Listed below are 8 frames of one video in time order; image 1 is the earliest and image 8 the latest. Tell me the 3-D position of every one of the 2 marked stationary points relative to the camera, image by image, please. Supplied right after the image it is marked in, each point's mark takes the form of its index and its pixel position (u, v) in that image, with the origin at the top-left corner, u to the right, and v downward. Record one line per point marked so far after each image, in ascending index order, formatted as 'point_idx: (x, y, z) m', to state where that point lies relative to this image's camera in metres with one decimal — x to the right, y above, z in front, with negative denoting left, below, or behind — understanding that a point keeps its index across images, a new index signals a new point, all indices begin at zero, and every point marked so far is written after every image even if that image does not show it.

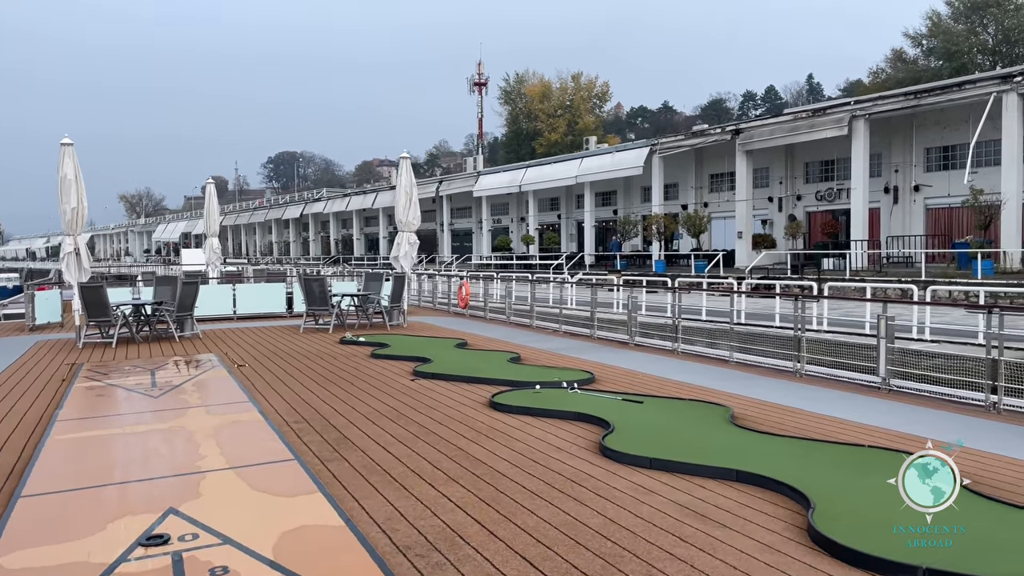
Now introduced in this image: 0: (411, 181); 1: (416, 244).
0: (-1.7, +1.9, +13.5) m
1: (-1.7, +0.8, +13.9) m
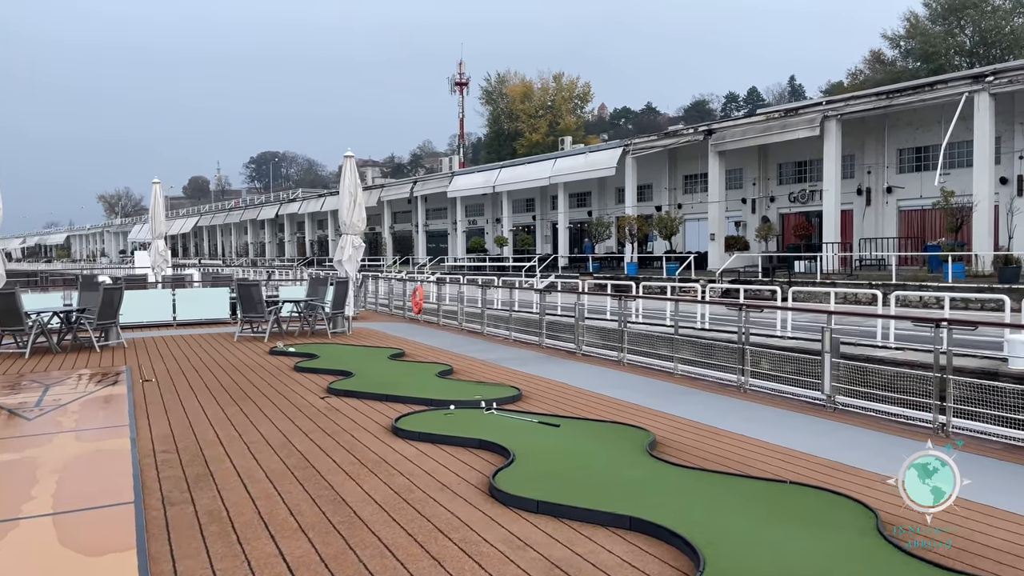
0: (-2.6, +1.8, +12.9) m
1: (-2.6, +0.7, +13.3) m
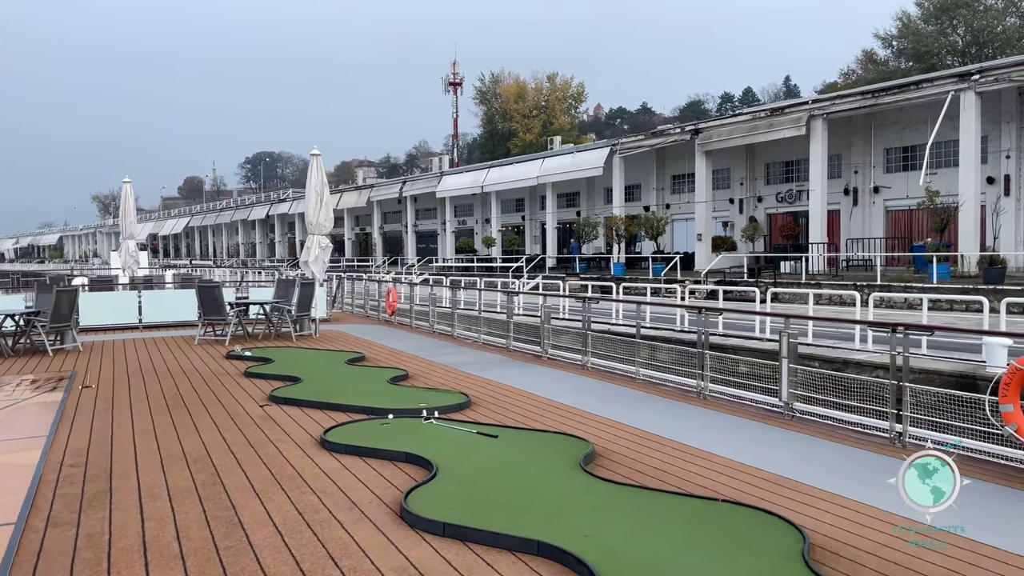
0: (-3.1, +1.8, +12.6) m
1: (-3.1, +0.7, +13.0) m
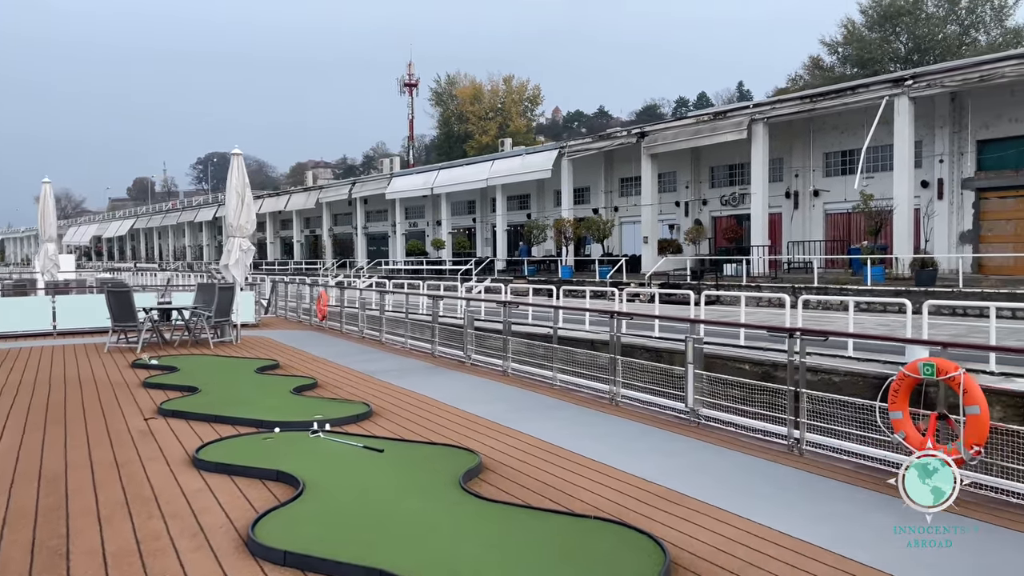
0: (-4.2, +1.7, +12.2) m
1: (-4.2, +0.6, +12.6) m
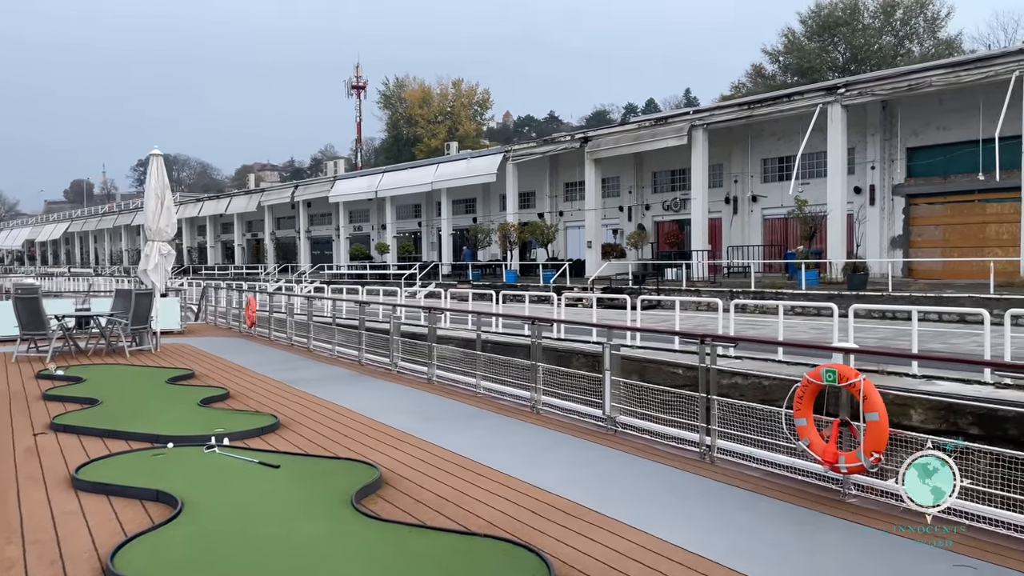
0: (-5.3, +1.6, +11.7) m
1: (-5.3, +0.5, +12.1) m
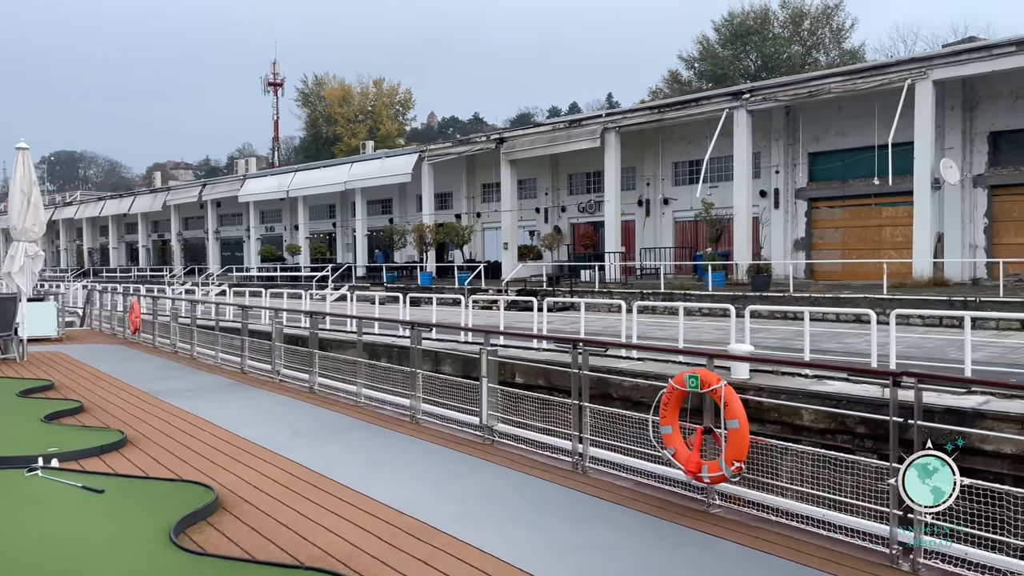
0: (-6.7, +1.5, +10.9) m
1: (-6.8, +0.5, +11.2) m
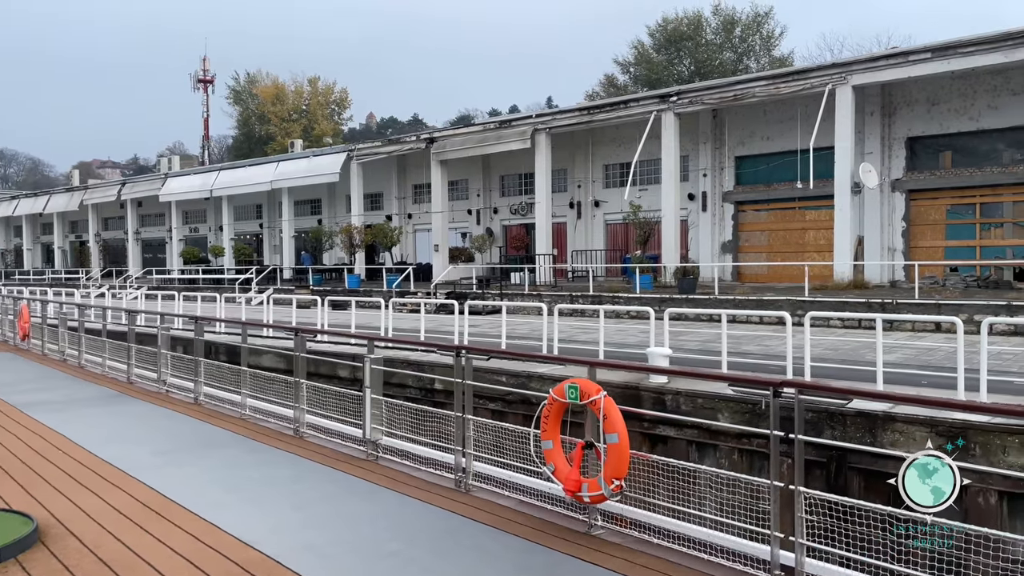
0: (-7.9, +1.5, +9.9) m
1: (-8.0, +0.4, +10.3) m
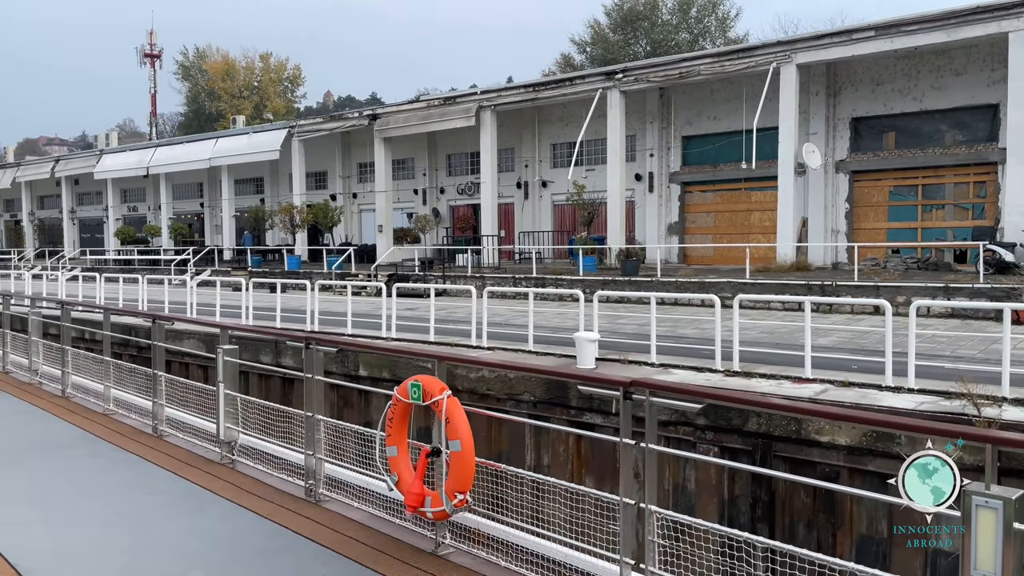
0: (-8.9, +1.7, +8.9) m
1: (-9.0, +0.6, +9.3) m
